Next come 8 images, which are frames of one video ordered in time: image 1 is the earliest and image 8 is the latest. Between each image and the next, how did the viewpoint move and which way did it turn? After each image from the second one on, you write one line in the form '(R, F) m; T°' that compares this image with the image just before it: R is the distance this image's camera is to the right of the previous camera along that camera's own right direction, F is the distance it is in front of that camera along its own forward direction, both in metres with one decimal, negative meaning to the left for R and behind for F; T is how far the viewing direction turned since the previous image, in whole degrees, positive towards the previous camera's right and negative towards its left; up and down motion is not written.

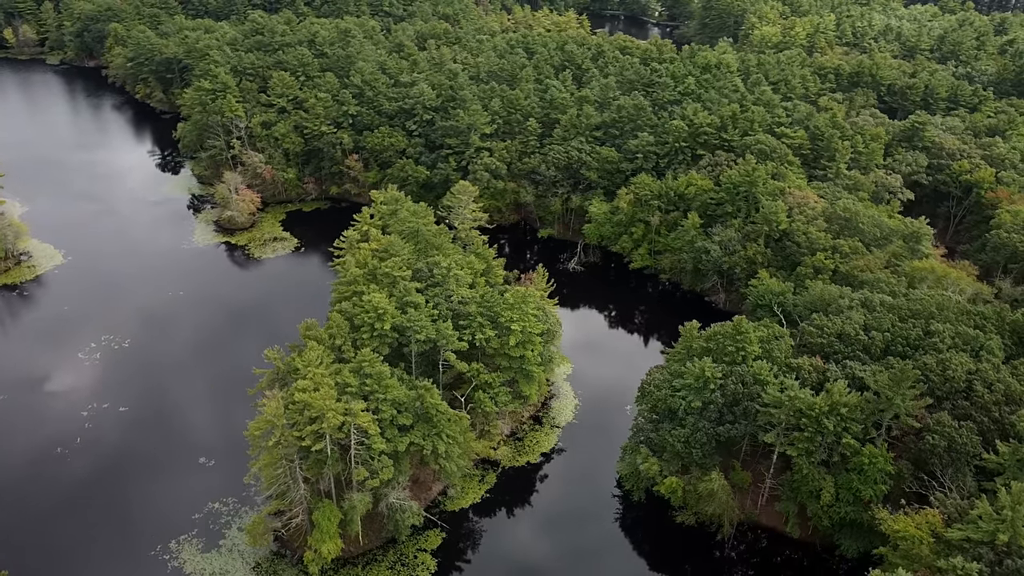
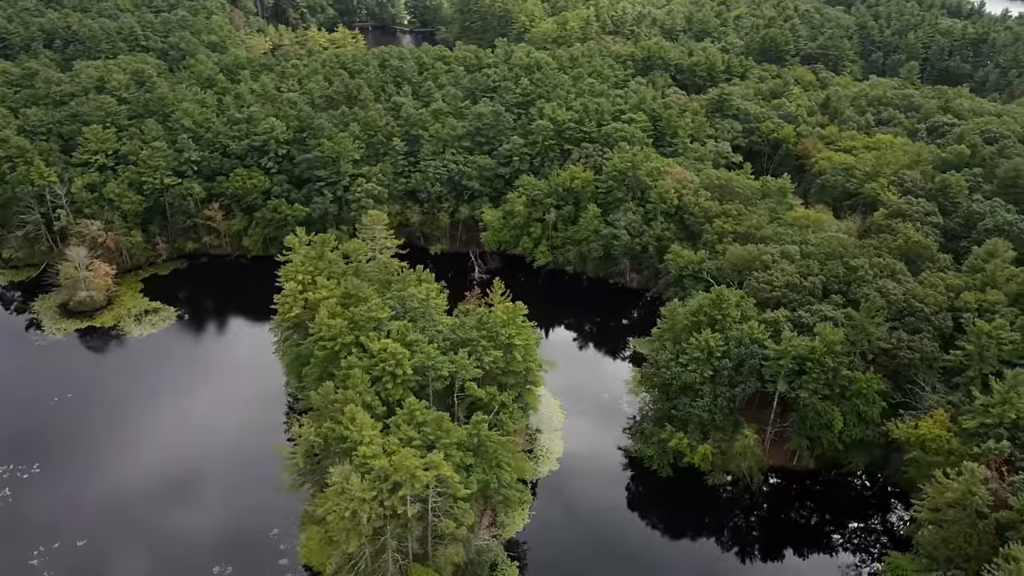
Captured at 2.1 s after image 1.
(-11.4, +2.0) m; +19°
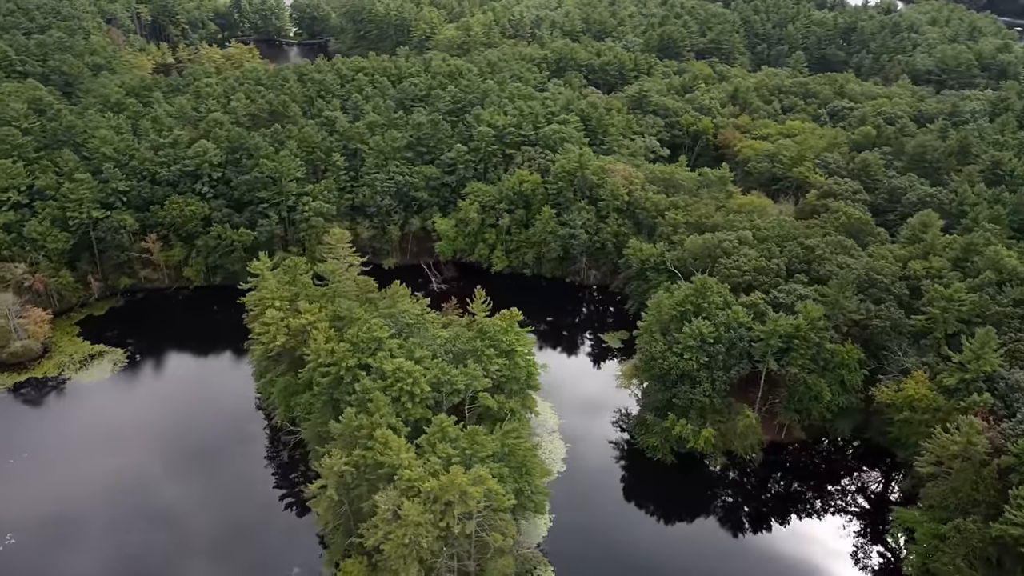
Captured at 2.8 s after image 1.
(-5.3, +0.4) m; +9°
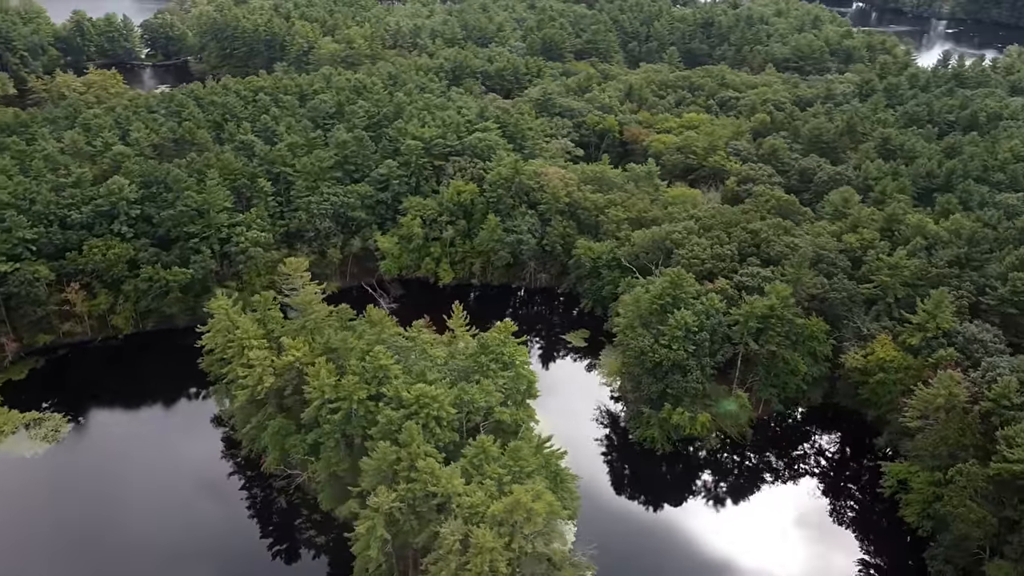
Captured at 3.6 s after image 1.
(-6.3, +0.8) m; +11°
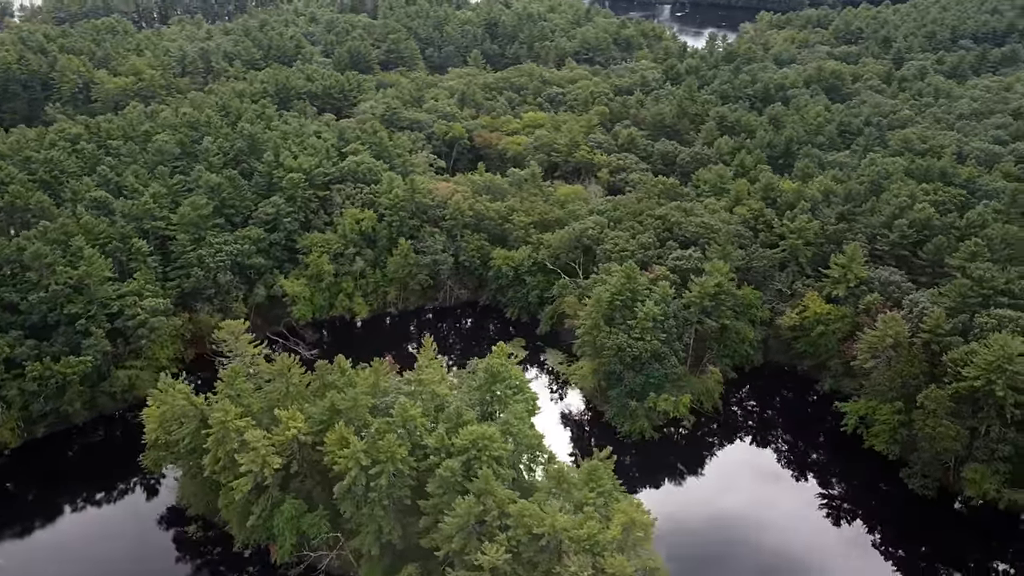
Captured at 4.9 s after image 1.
(-10.1, +2.4) m; +18°
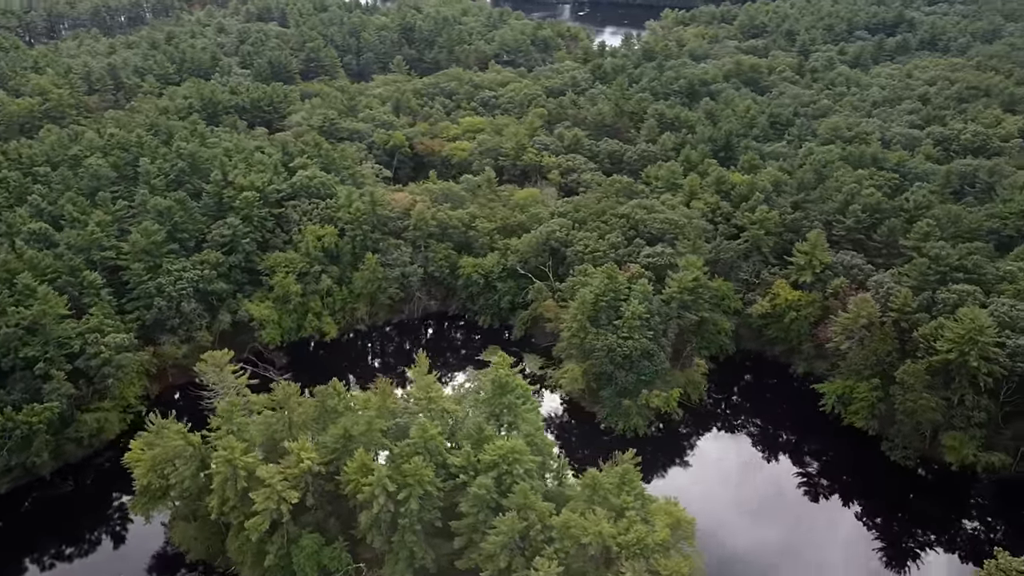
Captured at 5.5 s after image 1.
(-4.2, +0.6) m; +7°
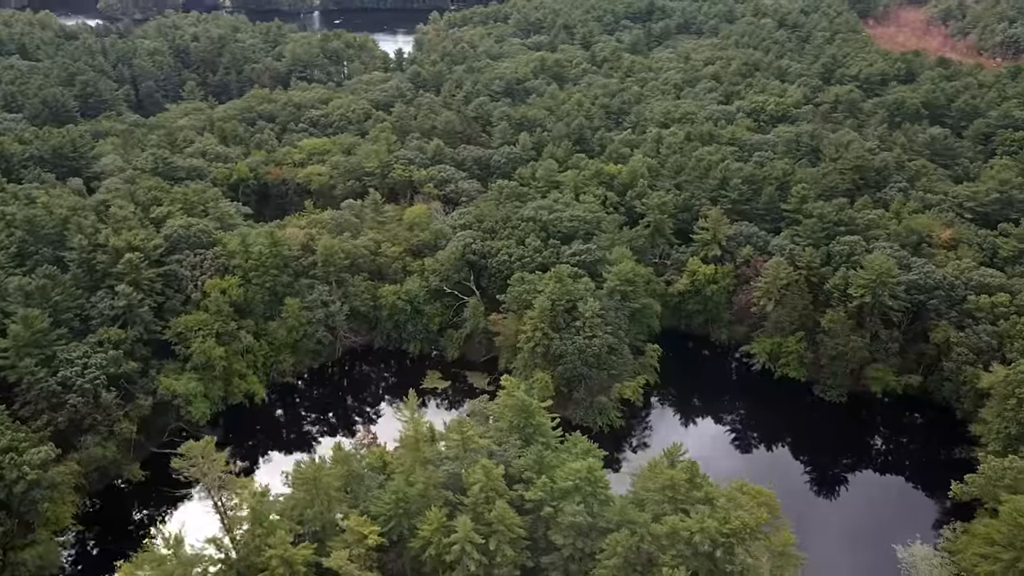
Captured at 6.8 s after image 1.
(-10.2, +2.5) m; +18°
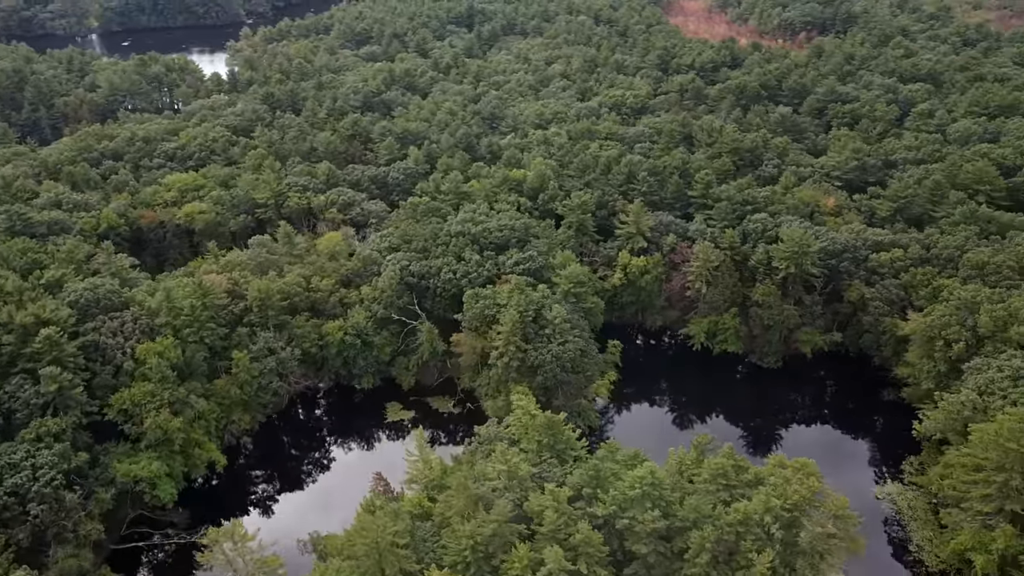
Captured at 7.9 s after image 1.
(-8.2, +1.7) m; +14°
